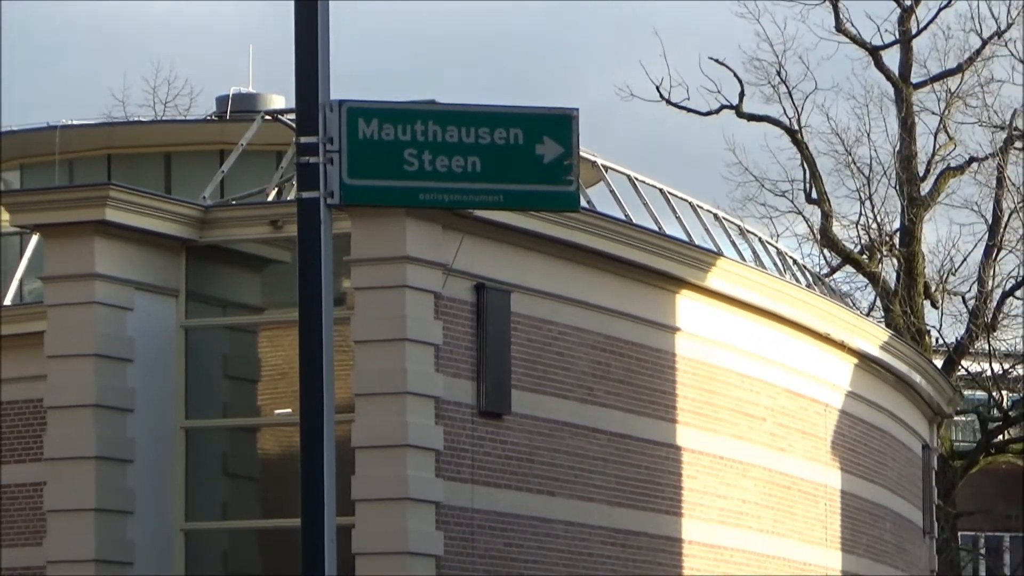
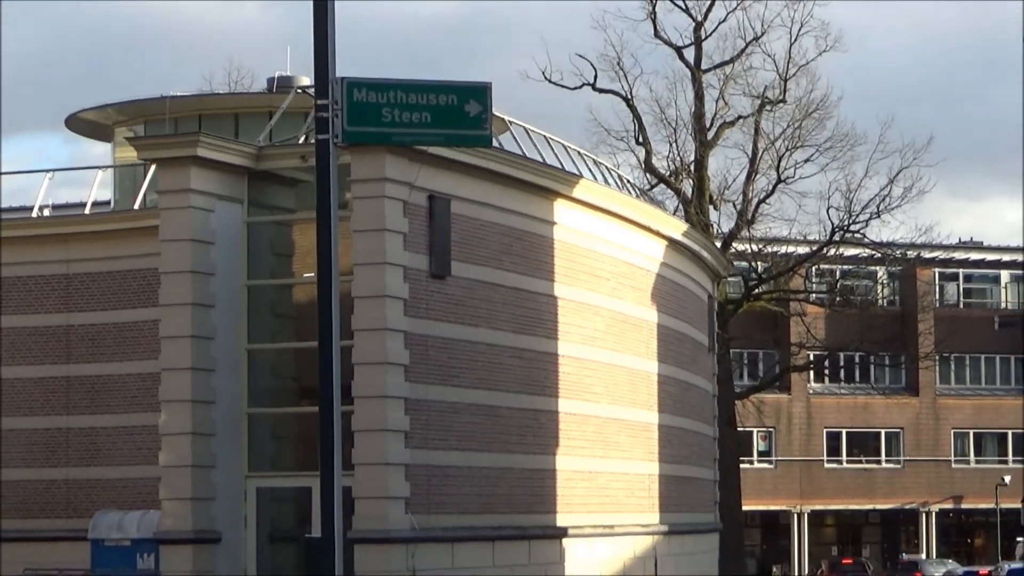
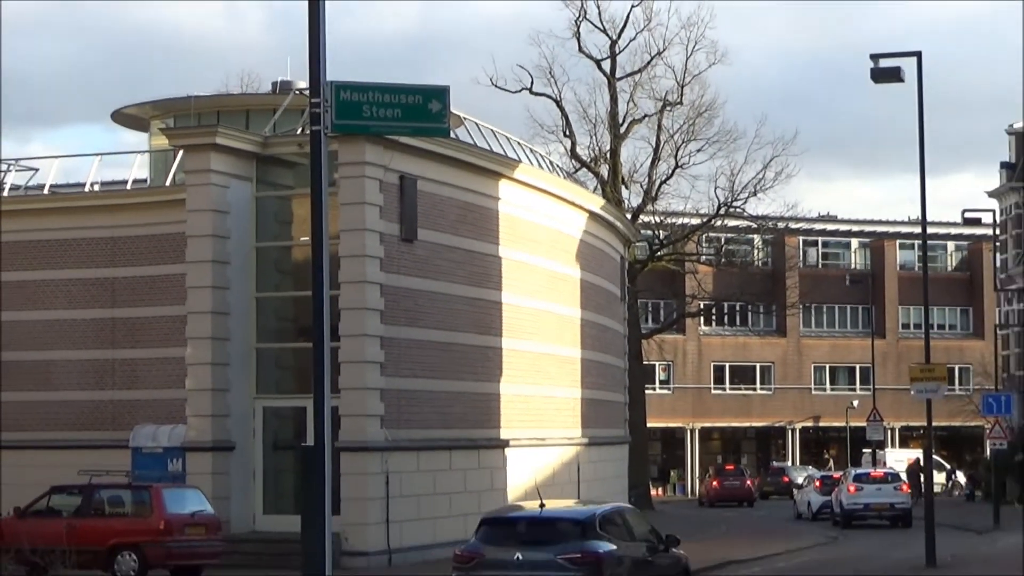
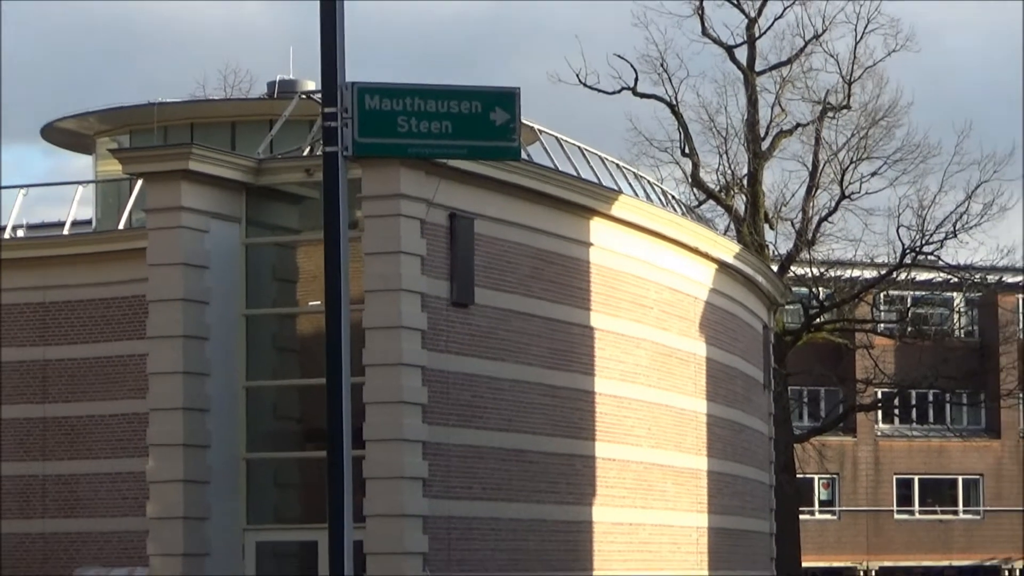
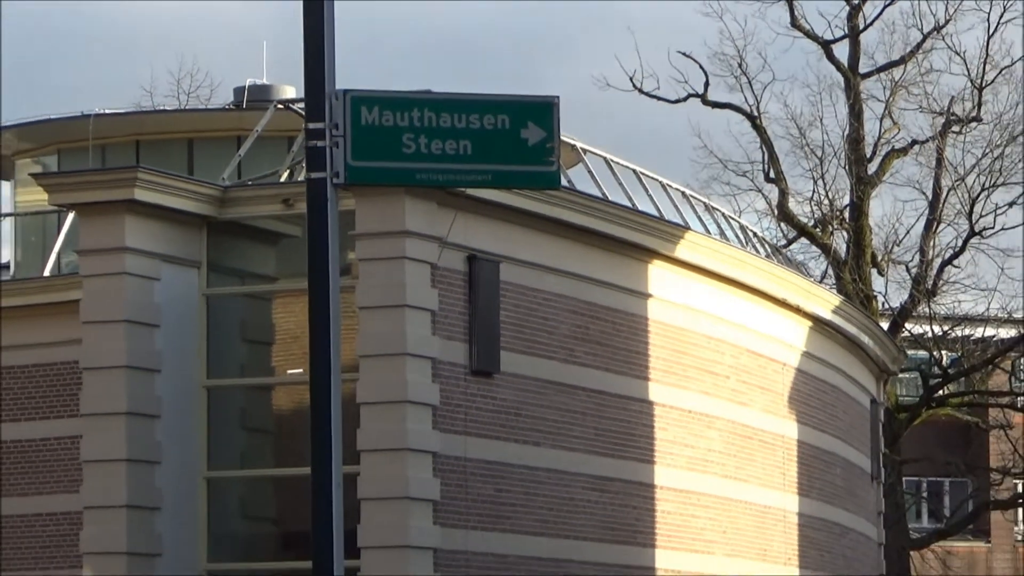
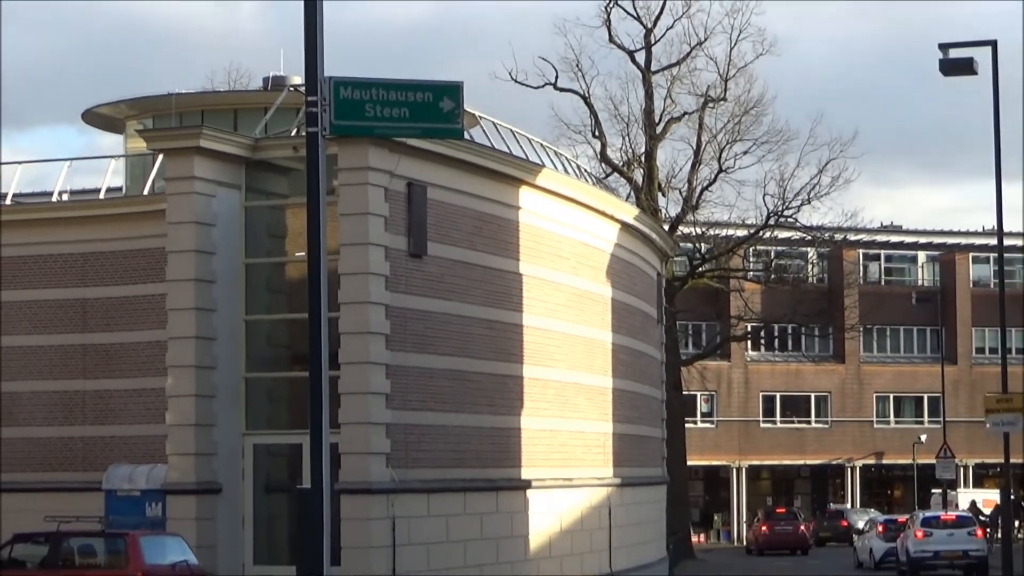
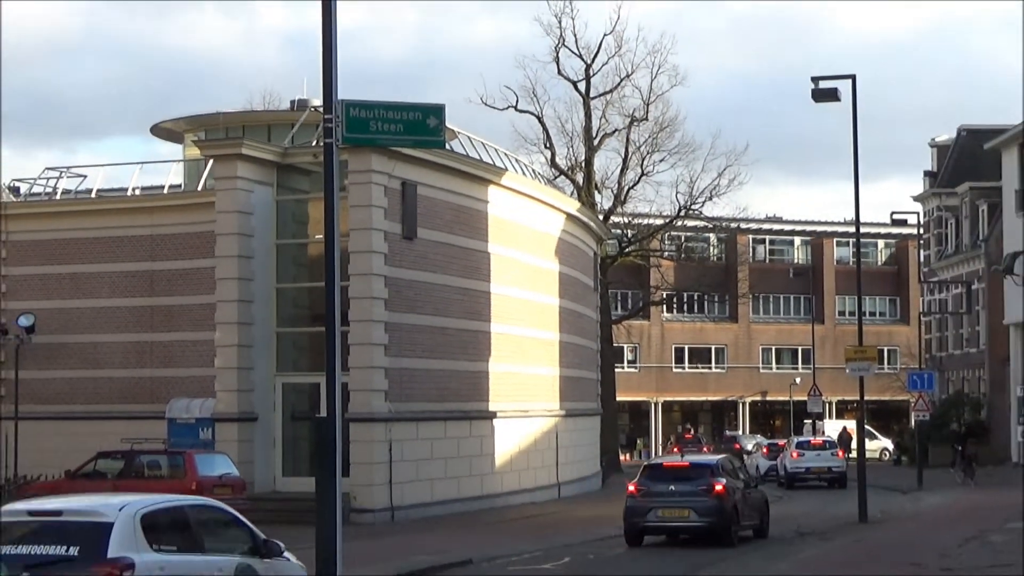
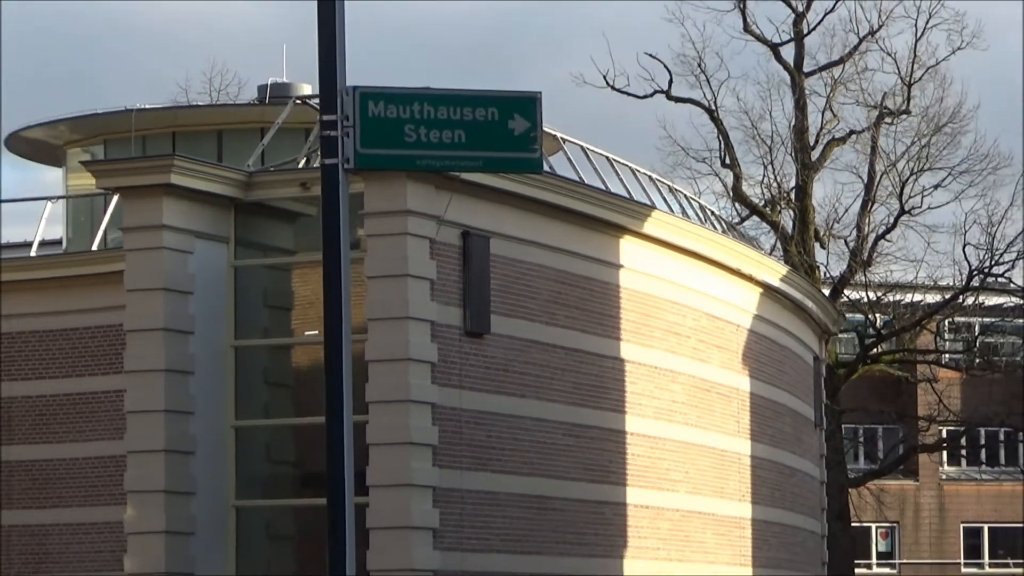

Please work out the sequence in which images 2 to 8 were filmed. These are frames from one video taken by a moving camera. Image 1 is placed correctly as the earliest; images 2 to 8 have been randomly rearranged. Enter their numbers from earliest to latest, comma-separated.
5, 8, 4, 2, 6, 3, 7
